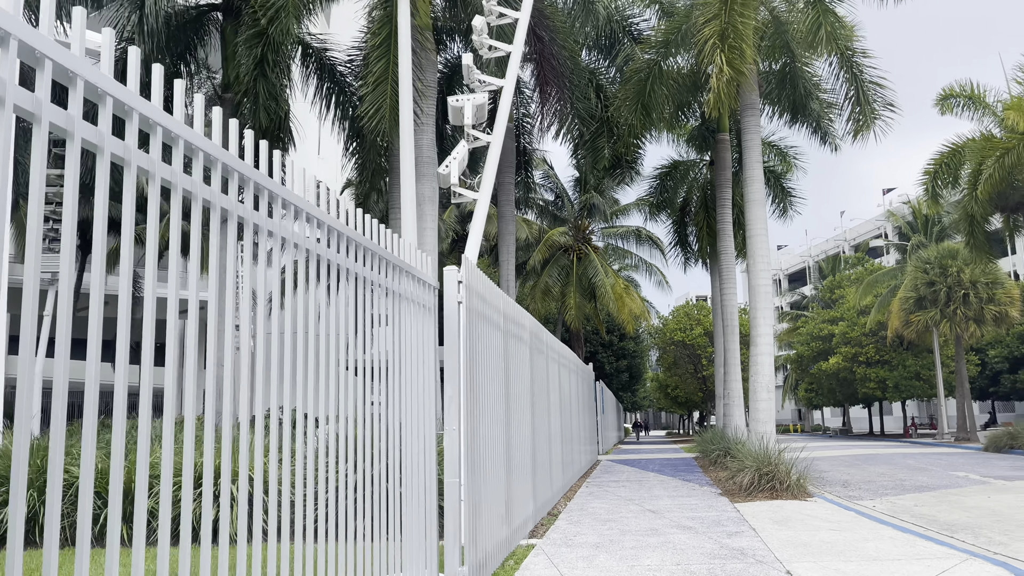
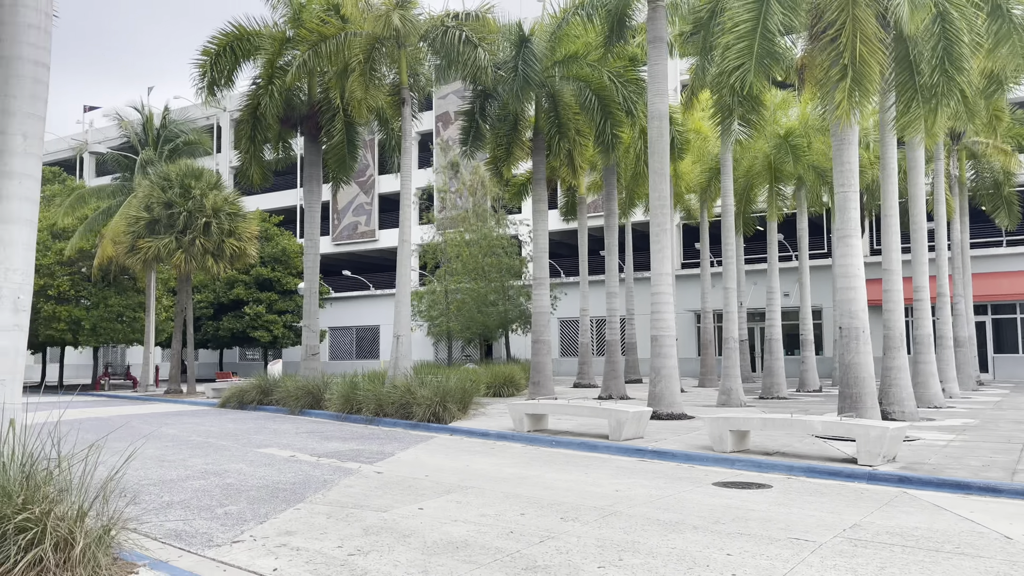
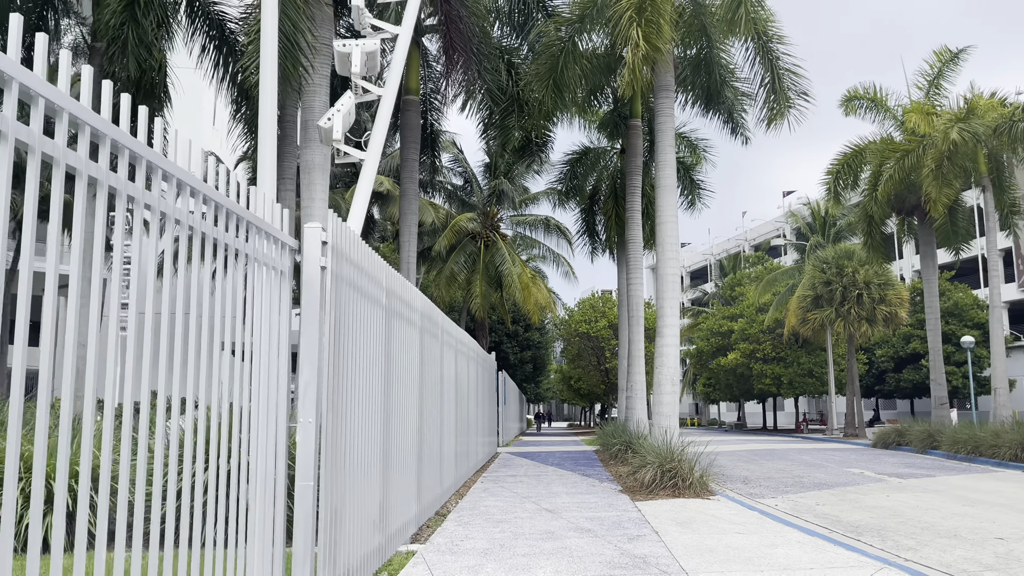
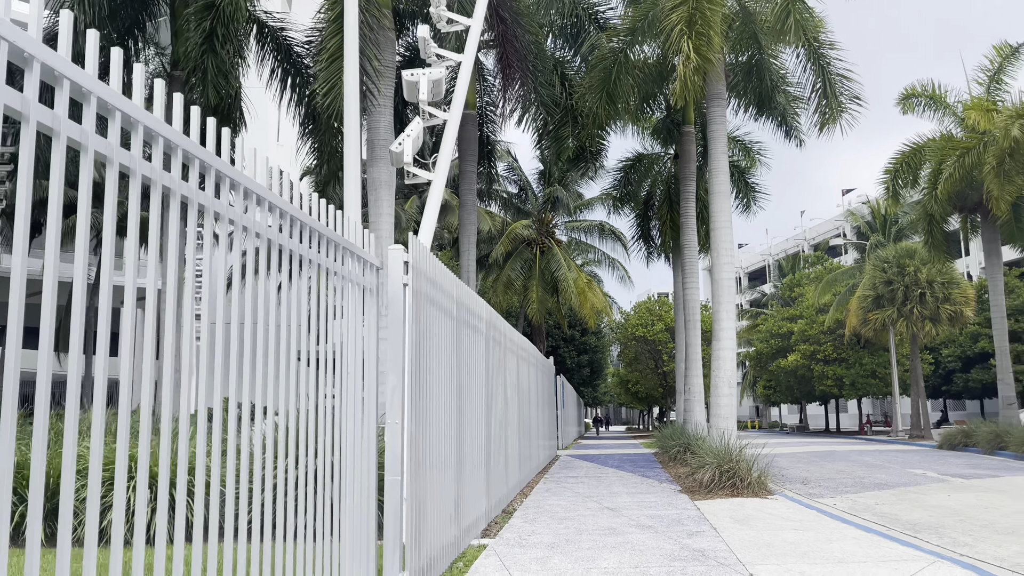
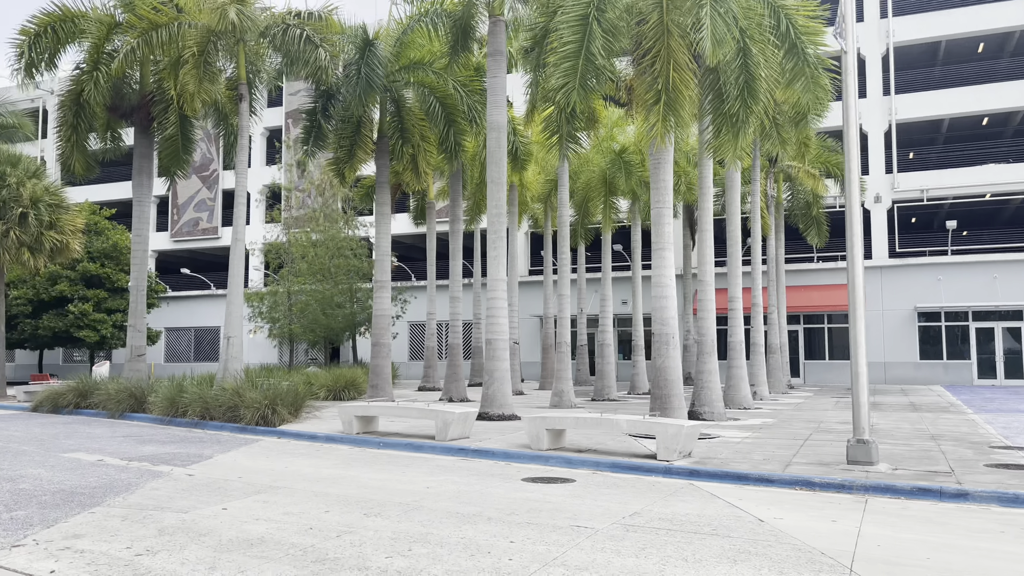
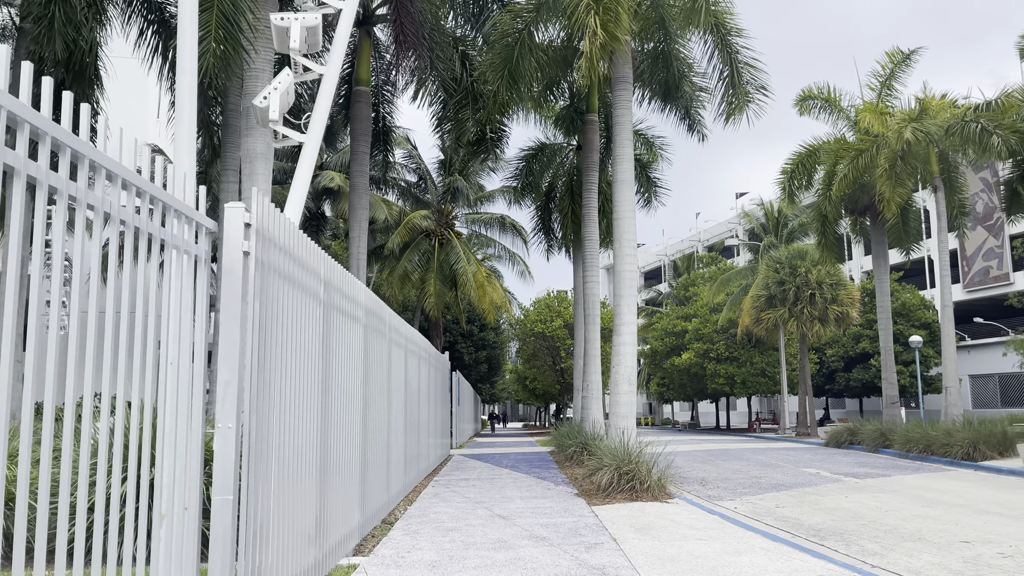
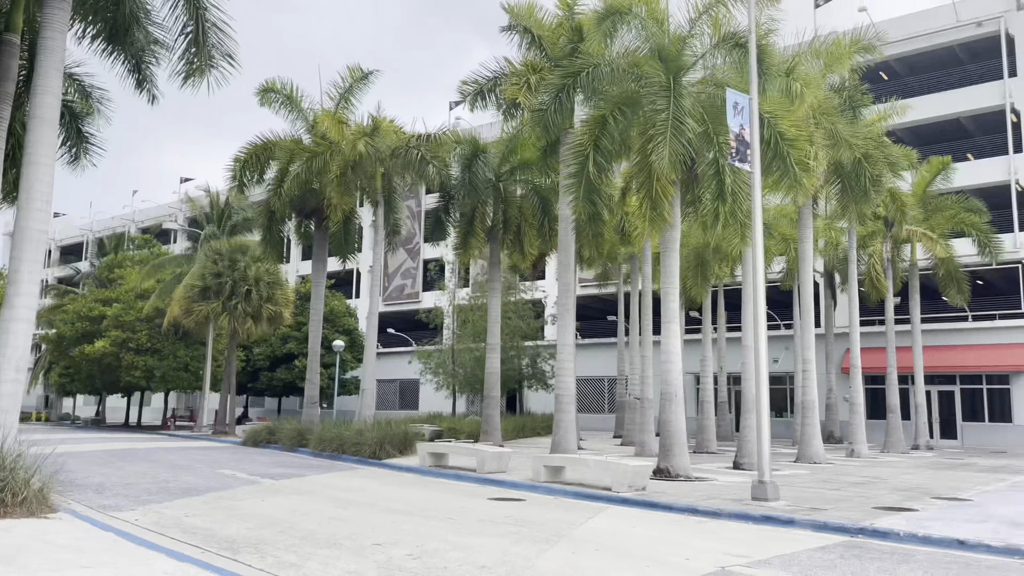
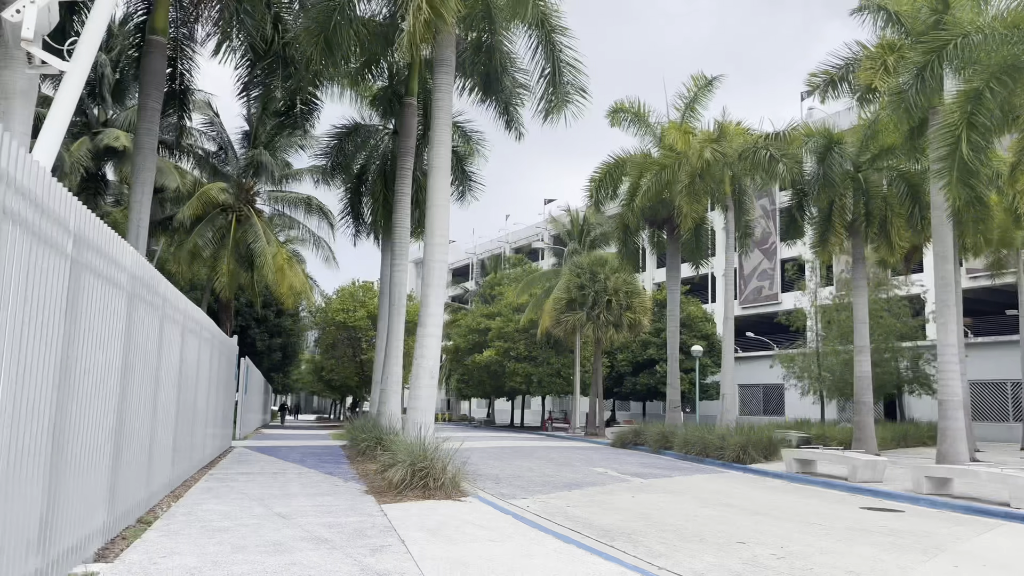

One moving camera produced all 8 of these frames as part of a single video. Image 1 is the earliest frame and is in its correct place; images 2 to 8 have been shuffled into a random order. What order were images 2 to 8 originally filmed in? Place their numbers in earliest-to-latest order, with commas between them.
4, 3, 6, 8, 7, 5, 2
